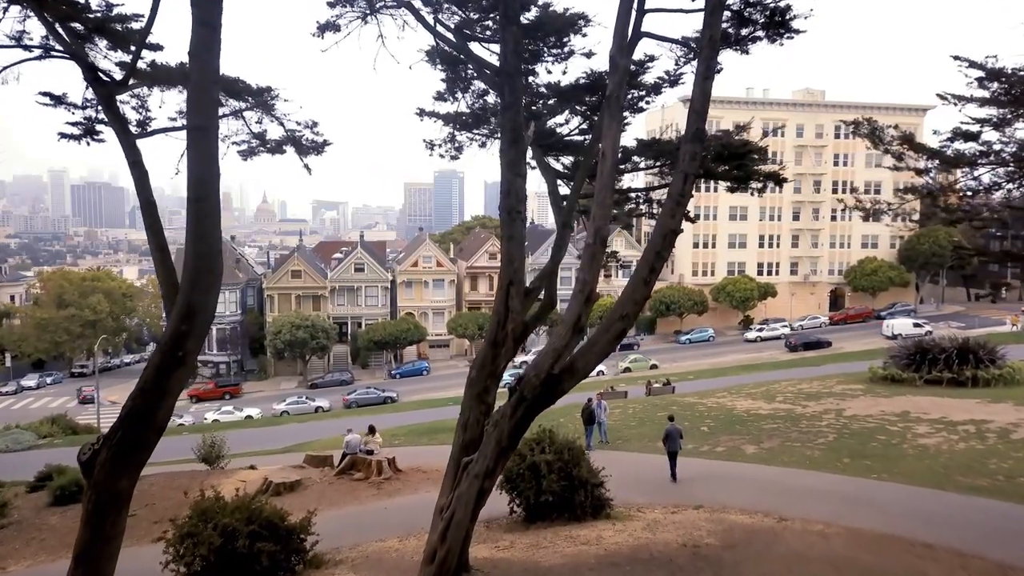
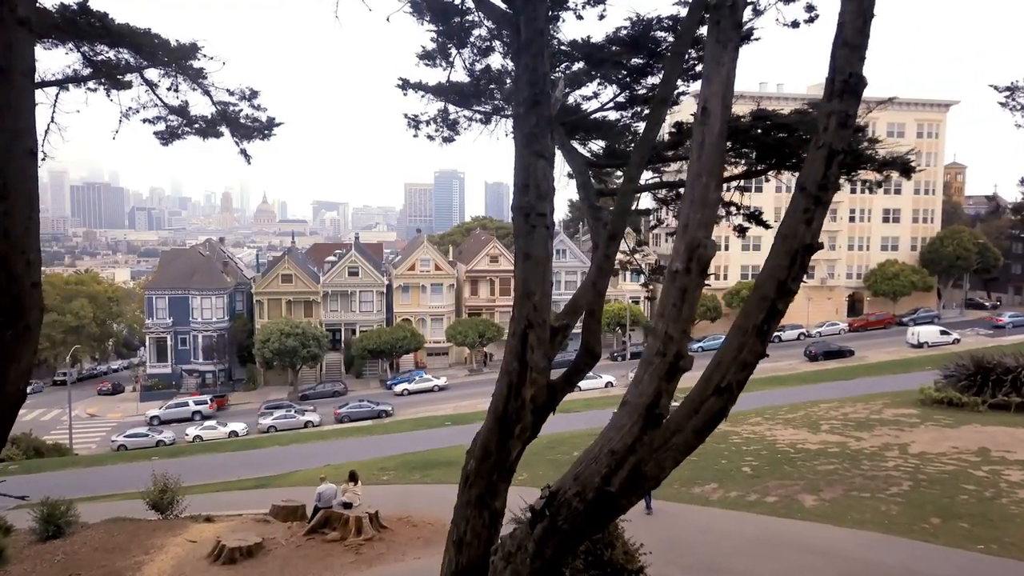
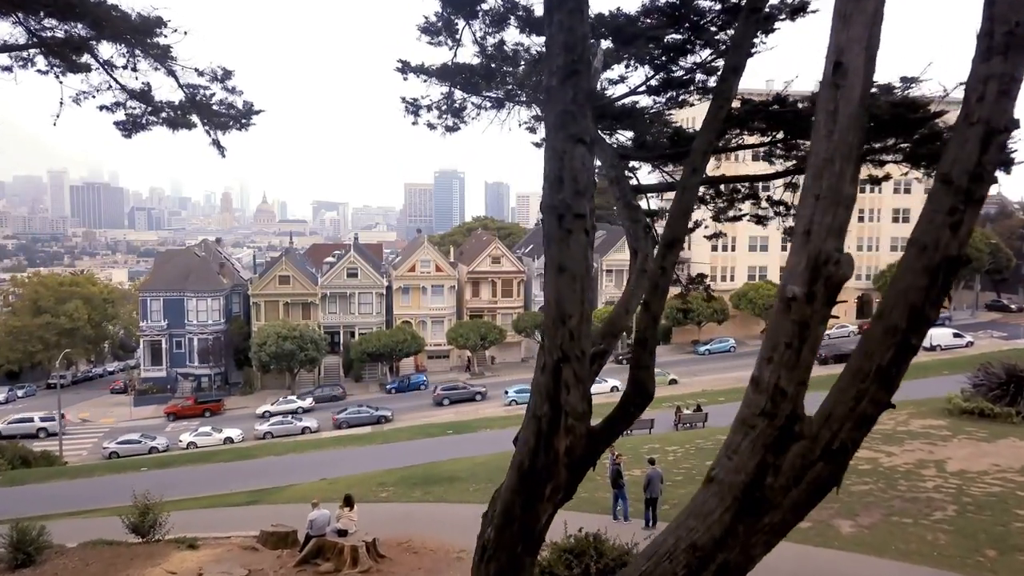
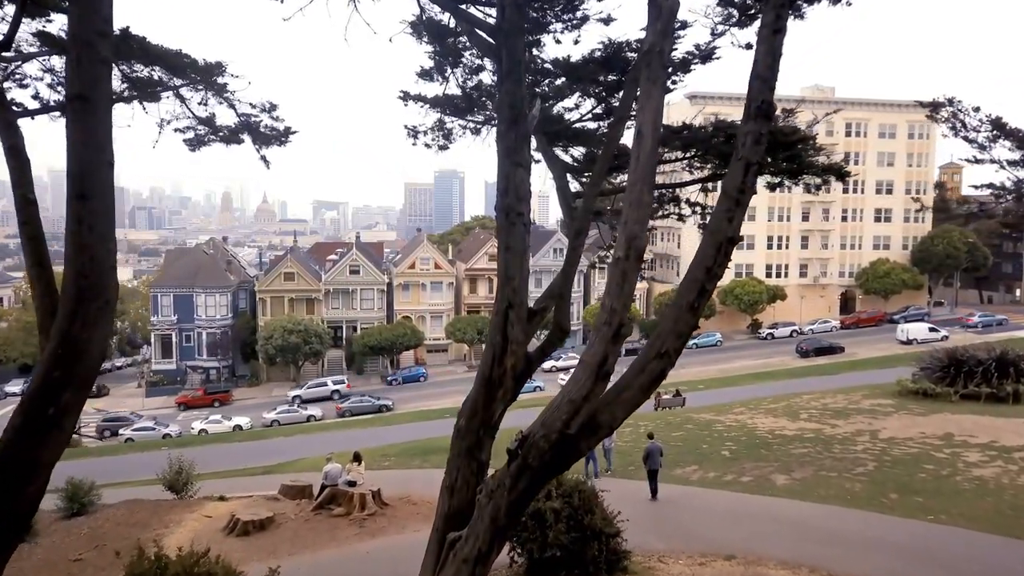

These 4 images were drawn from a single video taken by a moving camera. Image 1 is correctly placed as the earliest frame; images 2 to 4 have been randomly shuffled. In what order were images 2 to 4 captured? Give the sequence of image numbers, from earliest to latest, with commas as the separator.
4, 2, 3
